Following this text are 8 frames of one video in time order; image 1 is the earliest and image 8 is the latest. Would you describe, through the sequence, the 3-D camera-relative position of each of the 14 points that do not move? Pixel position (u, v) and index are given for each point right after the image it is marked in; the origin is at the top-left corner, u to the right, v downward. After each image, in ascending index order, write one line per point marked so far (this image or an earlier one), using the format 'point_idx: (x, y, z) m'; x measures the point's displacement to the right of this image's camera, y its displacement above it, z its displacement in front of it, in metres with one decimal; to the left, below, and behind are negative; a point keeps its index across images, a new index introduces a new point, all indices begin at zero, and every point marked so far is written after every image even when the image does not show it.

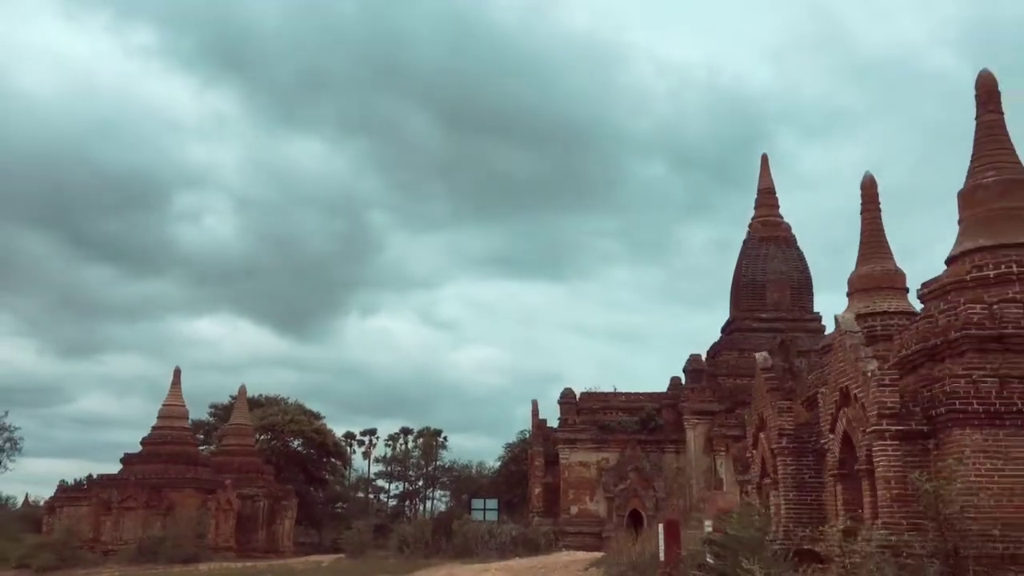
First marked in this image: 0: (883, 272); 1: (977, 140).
0: (+5.1, +0.2, +12.9) m
1: (+5.3, +1.6, +11.0) m
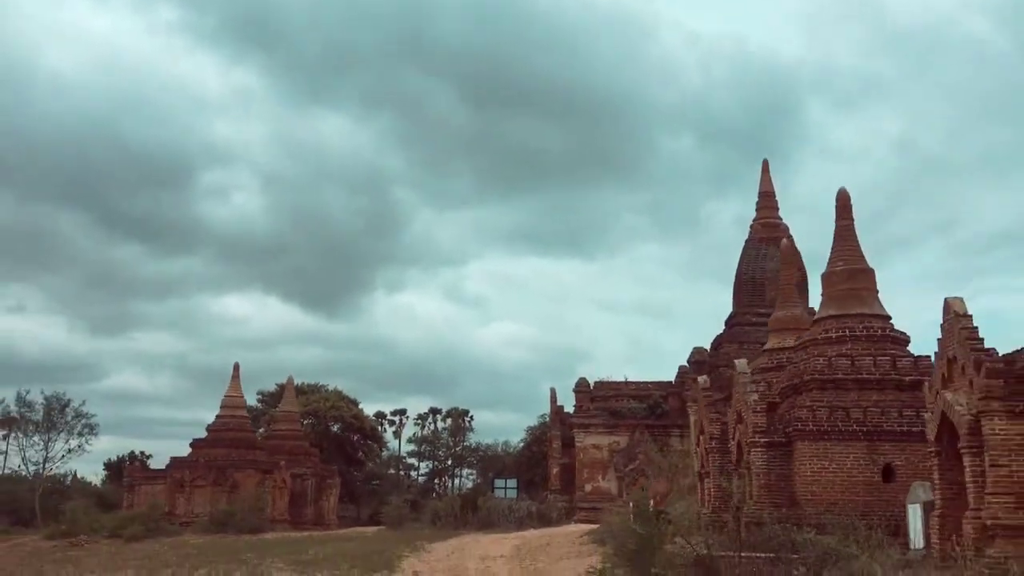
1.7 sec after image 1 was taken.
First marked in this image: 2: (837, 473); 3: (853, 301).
0: (+5.2, -0.5, +17.5) m
1: (+5.3, +0.7, +15.5) m
2: (+4.4, -2.5, +12.9) m
3: (+5.3, -0.3, +14.8) m
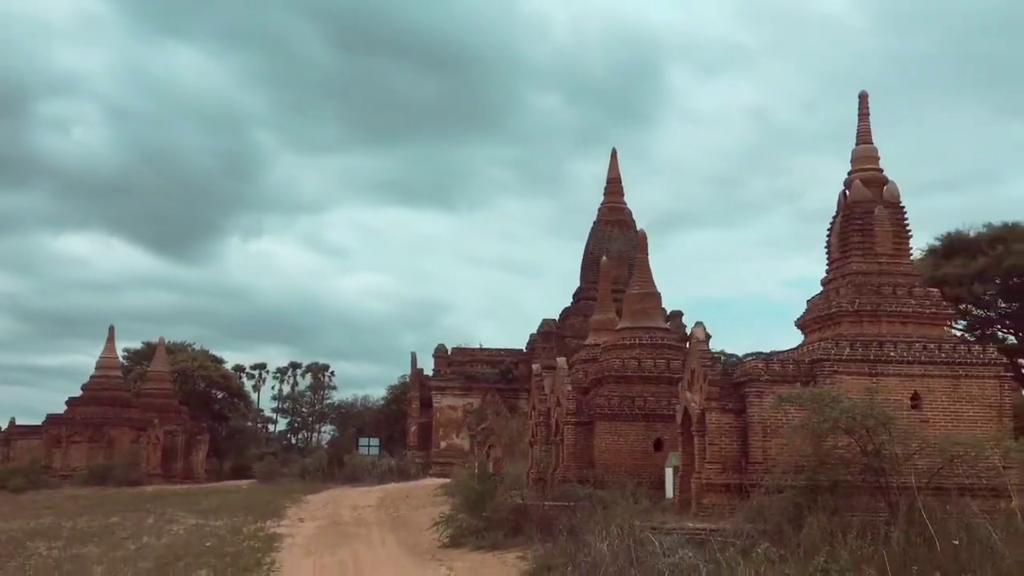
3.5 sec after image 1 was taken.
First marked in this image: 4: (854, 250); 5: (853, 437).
0: (+2.2, -0.7, +22.3) m
1: (+2.7, +0.4, +20.3) m
2: (+2.0, -2.9, +17.8) m
3: (+2.7, -0.6, +19.7) m
4: (+5.7, +0.6, +15.7) m
5: (+4.4, -1.9, +12.2) m
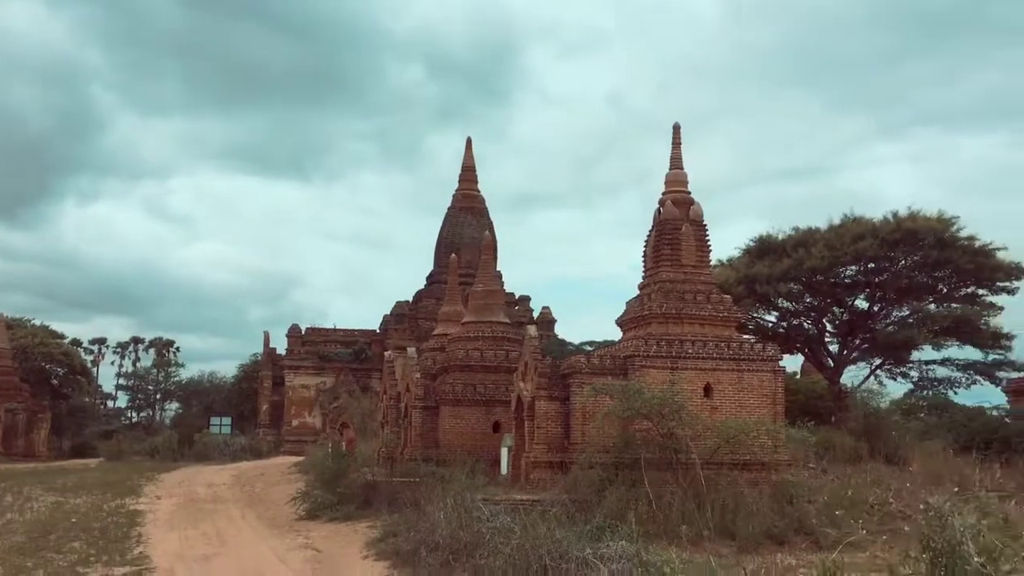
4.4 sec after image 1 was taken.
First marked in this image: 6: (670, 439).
0: (-1.5, -0.6, +24.4) m
1: (-0.7, +0.5, +22.4) m
2: (-1.0, -2.9, +19.9) m
3: (-0.6, -0.6, +21.9) m
4: (+2.9, +0.5, +18.3) m
5: (+2.2, -2.1, +14.7) m
6: (+2.5, -2.3, +14.7) m
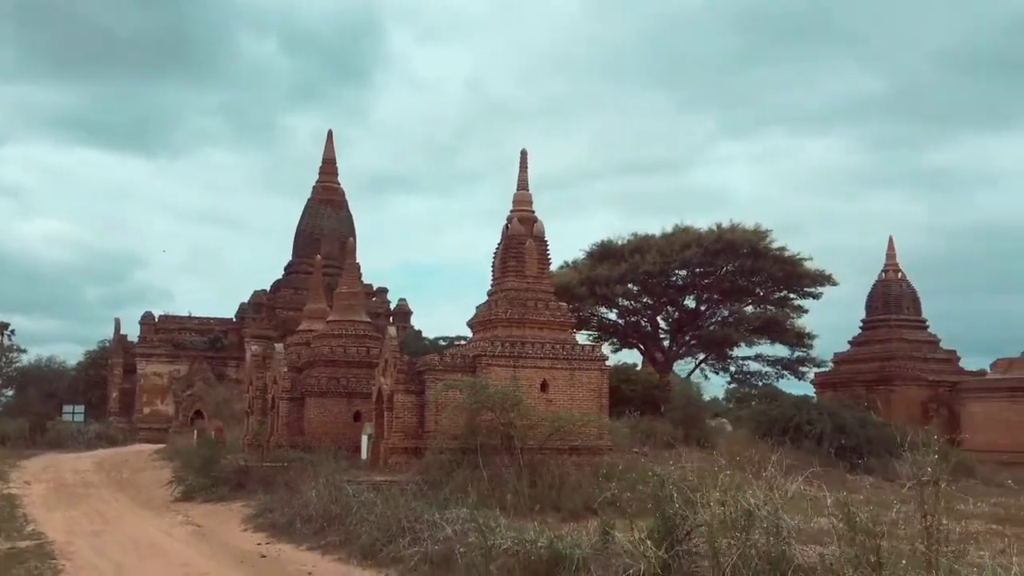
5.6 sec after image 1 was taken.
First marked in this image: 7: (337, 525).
0: (-5.4, -0.6, +26.2) m
1: (-4.3, +0.5, +24.4) m
2: (-4.3, -3.0, +21.9) m
3: (-4.1, -0.6, +23.9) m
4: (-0.1, +0.4, +20.8) m
5: (-0.3, -2.3, +17.3) m
6: (0.0, -2.5, +17.3) m
7: (-2.3, -3.1, +12.4) m
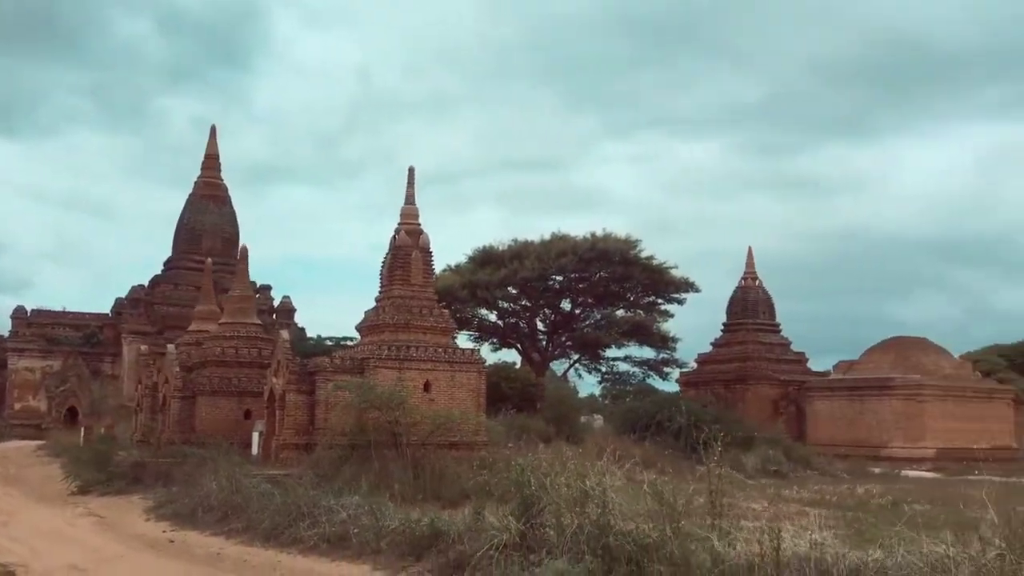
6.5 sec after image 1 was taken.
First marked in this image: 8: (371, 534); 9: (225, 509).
0: (-8.7, -0.6, +27.1) m
1: (-7.4, +0.4, +25.5) m
2: (-7.2, -3.1, +23.0) m
3: (-7.2, -0.7, +25.0) m
4: (-2.8, +0.2, +22.5) m
5: (-2.6, -2.5, +18.9) m
6: (-2.4, -2.7, +19.0) m
7: (-4.0, -3.3, +13.9) m
8: (-1.6, -2.8, +10.8) m
9: (-4.3, -3.3, +14.3) m
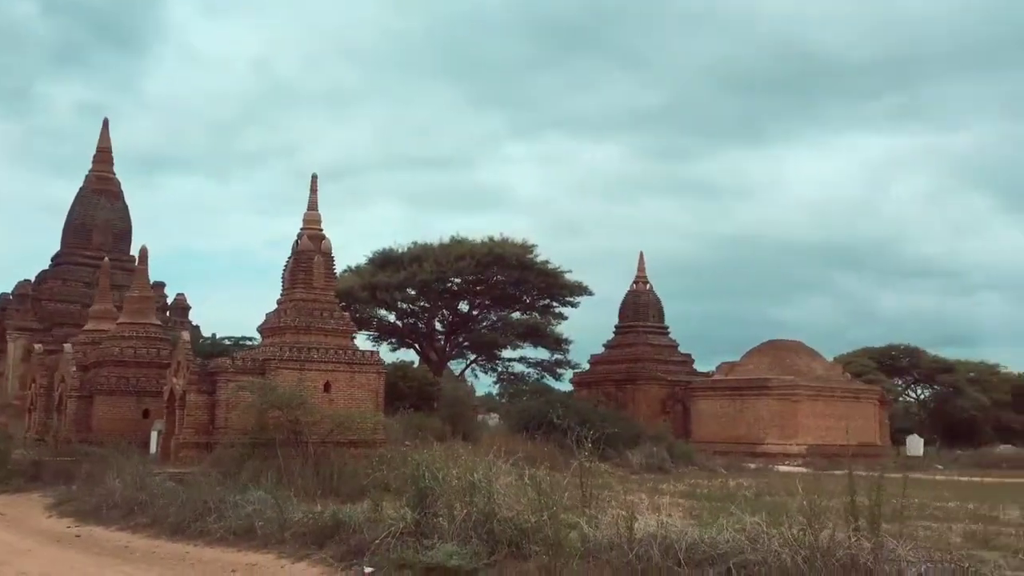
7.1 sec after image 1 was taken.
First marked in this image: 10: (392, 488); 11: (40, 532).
0: (-11.7, -0.6, +27.1) m
1: (-10.2, +0.4, +25.6) m
2: (-9.8, -3.1, +23.2) m
3: (-9.9, -0.7, +25.1) m
4: (-5.2, +0.1, +23.1) m
5: (-4.8, -2.6, +19.6) m
6: (-4.5, -2.8, +19.7) m
7: (-5.6, -3.4, +14.4) m
8: (-2.9, -2.9, +11.6) m
9: (-6.0, -3.4, +14.8) m
10: (-1.8, -2.9, +13.8) m
11: (-7.3, -3.8, +14.5) m
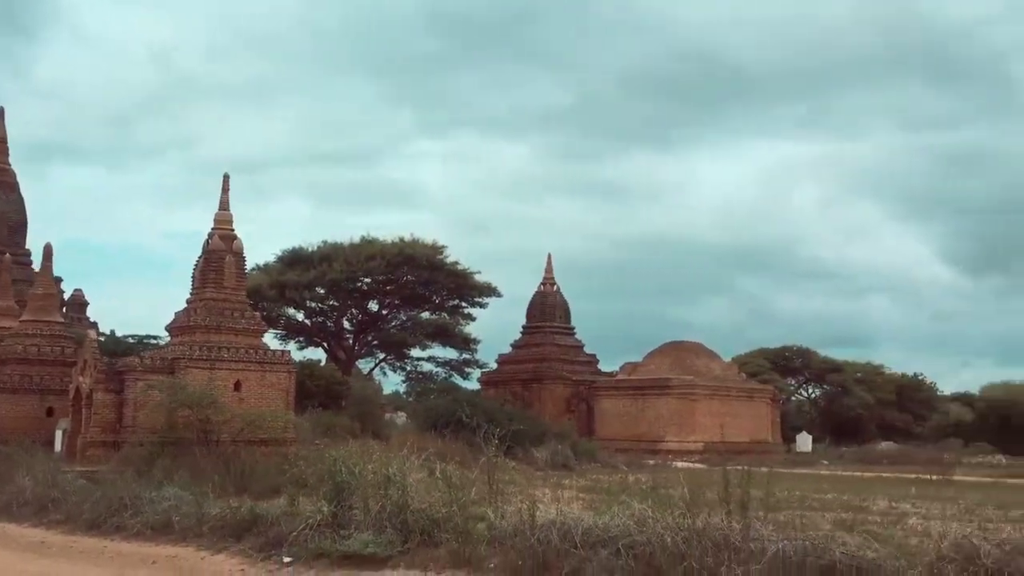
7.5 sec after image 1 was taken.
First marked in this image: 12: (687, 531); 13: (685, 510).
0: (-14.3, -0.5, +26.6) m
1: (-12.6, +0.5, +25.3) m
2: (-12.0, -3.0, +22.9) m
3: (-12.3, -0.6, +24.8) m
4: (-7.5, +0.1, +23.2) m
5: (-6.7, -2.6, +19.8) m
6: (-6.4, -2.8, +19.9) m
7: (-7.1, -3.4, +14.6) m
8: (-4.1, -3.0, +12.0) m
9: (-7.5, -3.4, +14.9) m
10: (-3.1, -3.0, +14.3) m
11: (-8.7, -3.7, +14.4) m
12: (+1.6, -2.2, +8.7) m
13: (+1.7, -2.1, +9.1) m
